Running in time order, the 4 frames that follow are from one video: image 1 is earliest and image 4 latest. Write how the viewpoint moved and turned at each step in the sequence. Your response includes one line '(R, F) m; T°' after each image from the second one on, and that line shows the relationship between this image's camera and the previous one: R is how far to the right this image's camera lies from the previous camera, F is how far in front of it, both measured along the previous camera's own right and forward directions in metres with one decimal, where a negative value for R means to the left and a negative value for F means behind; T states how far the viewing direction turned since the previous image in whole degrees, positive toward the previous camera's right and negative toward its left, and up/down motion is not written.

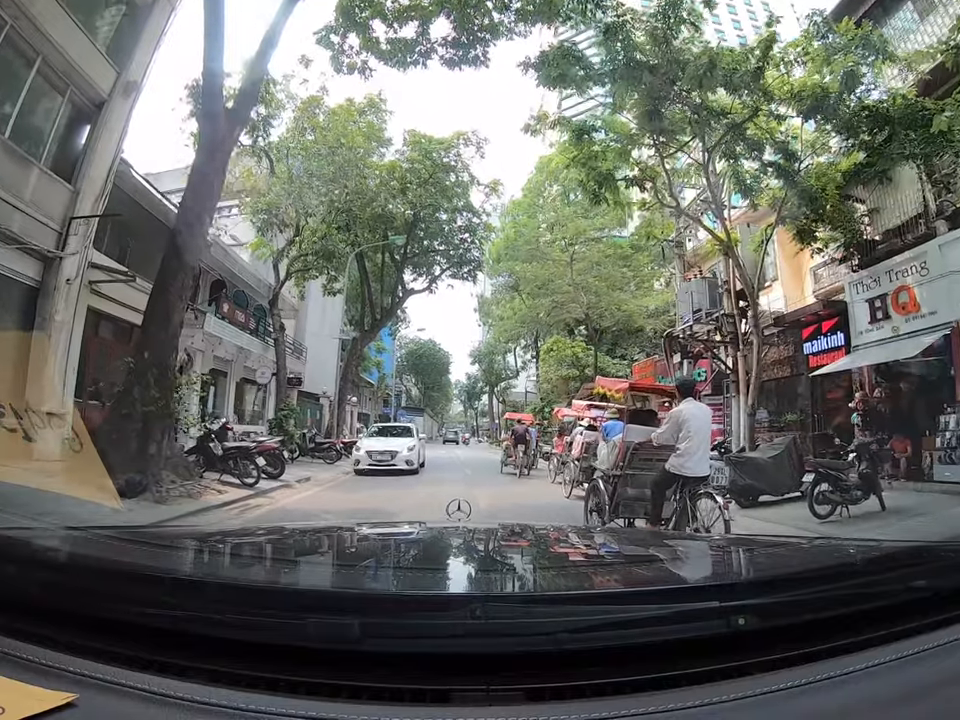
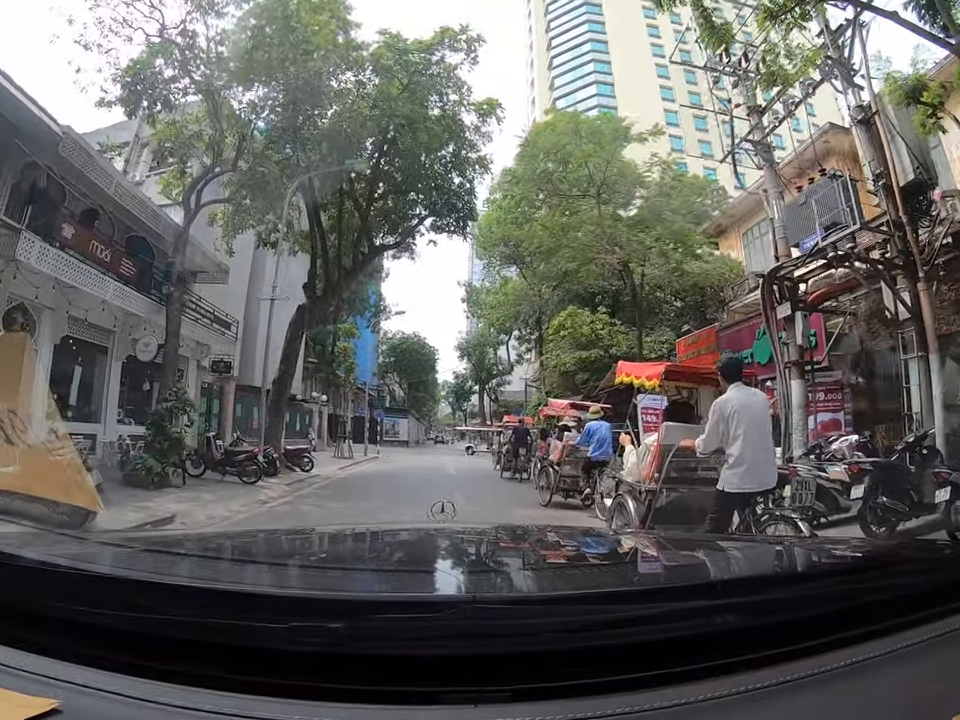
(0.0, +1.2) m; +1°
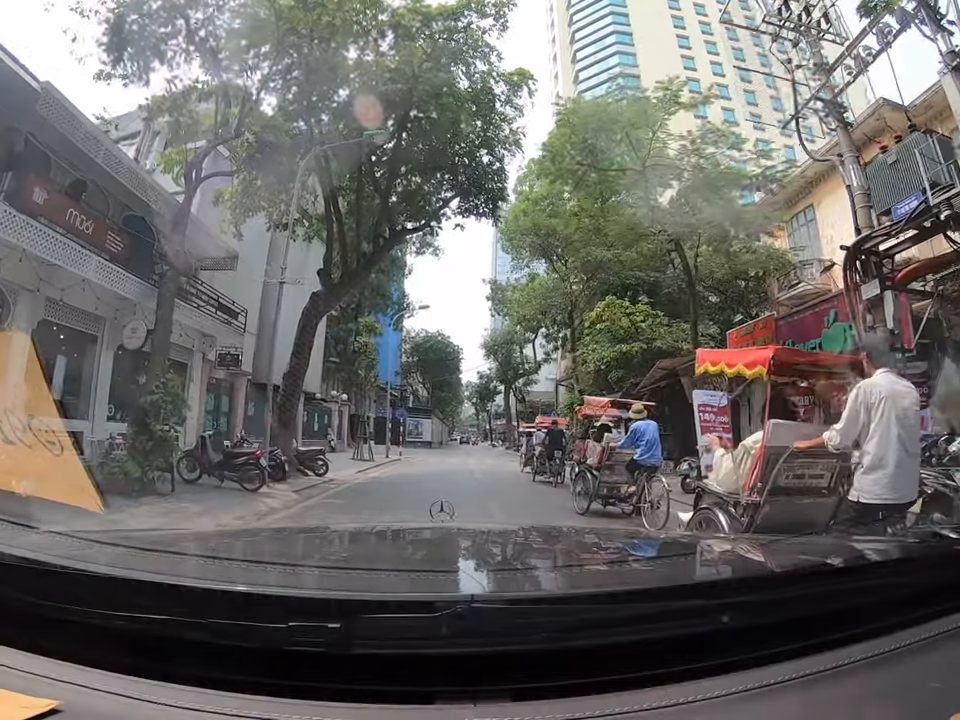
(0.0, +0.3) m; -2°
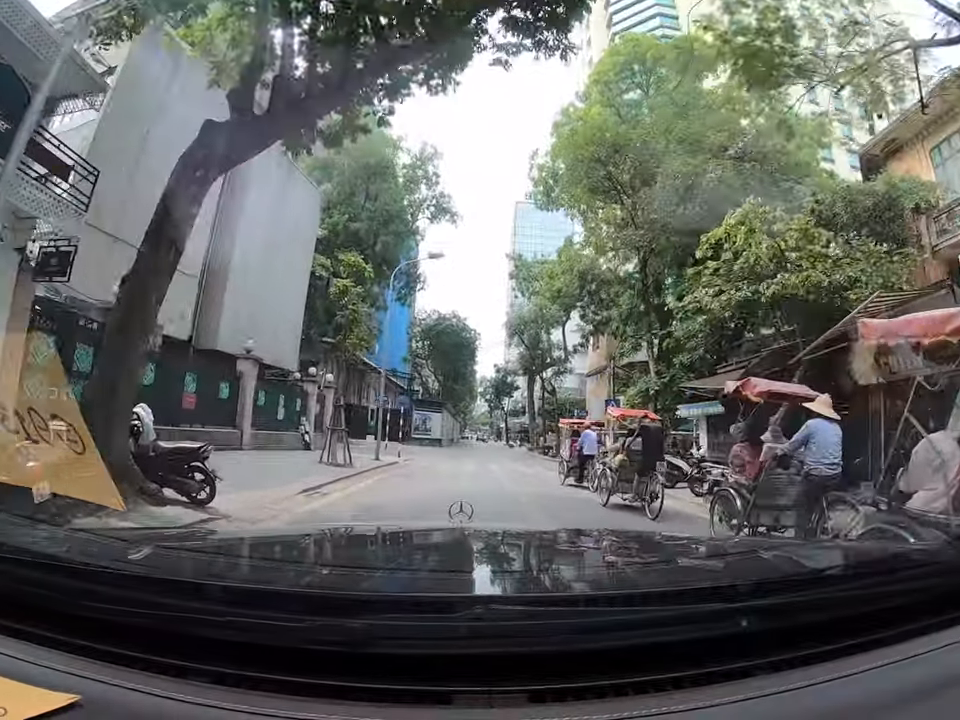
(-0.1, +1.4) m; -1°
